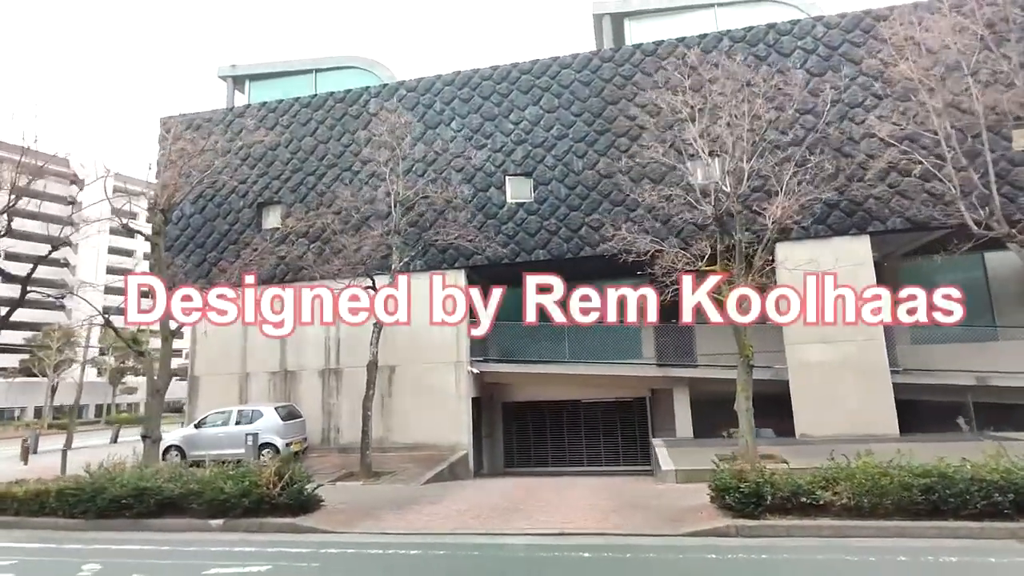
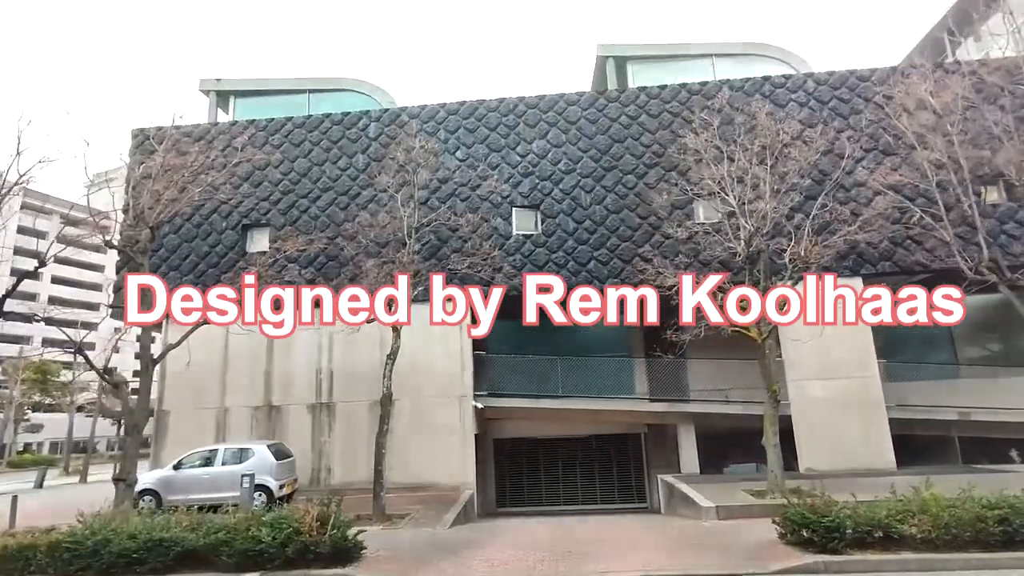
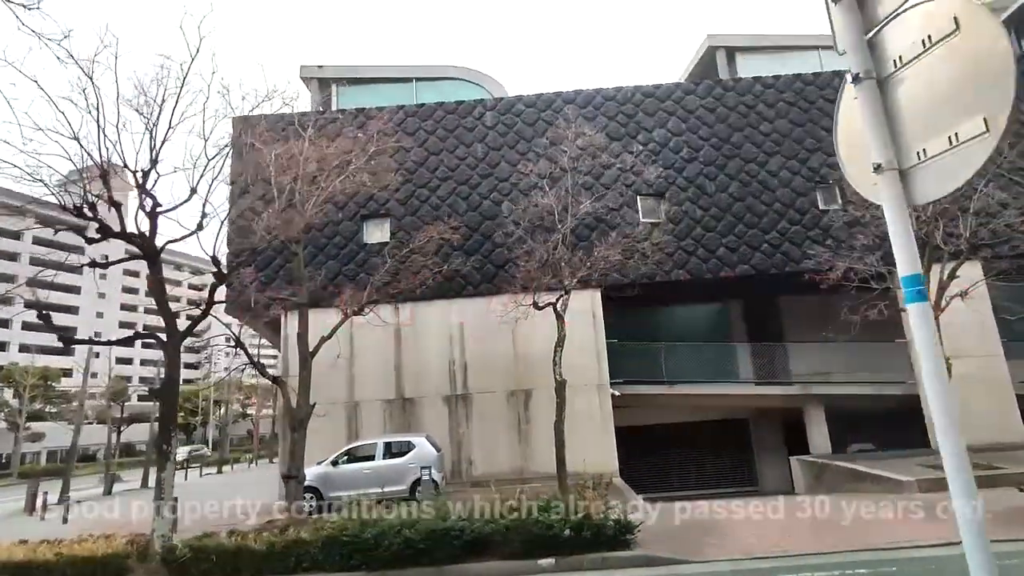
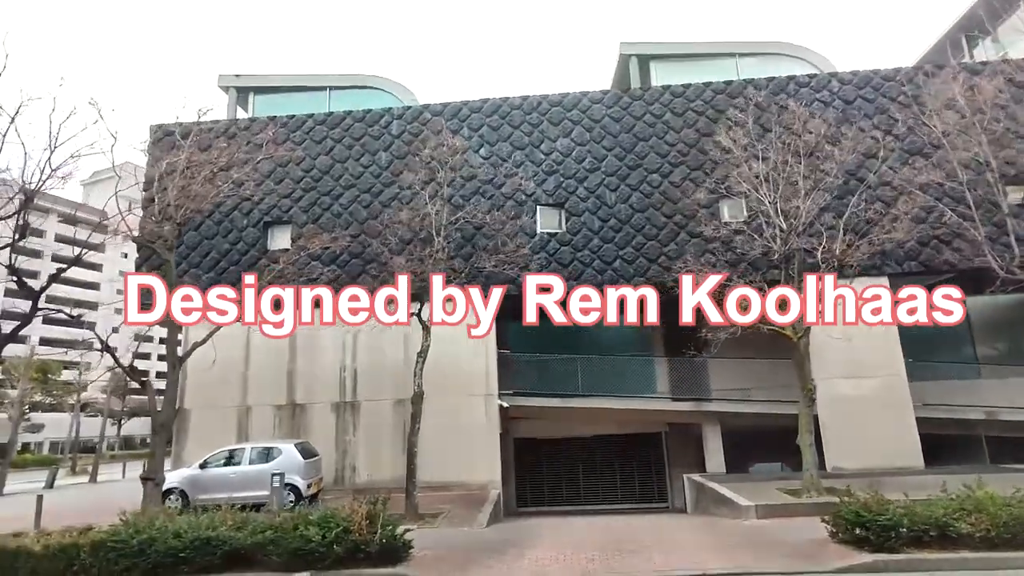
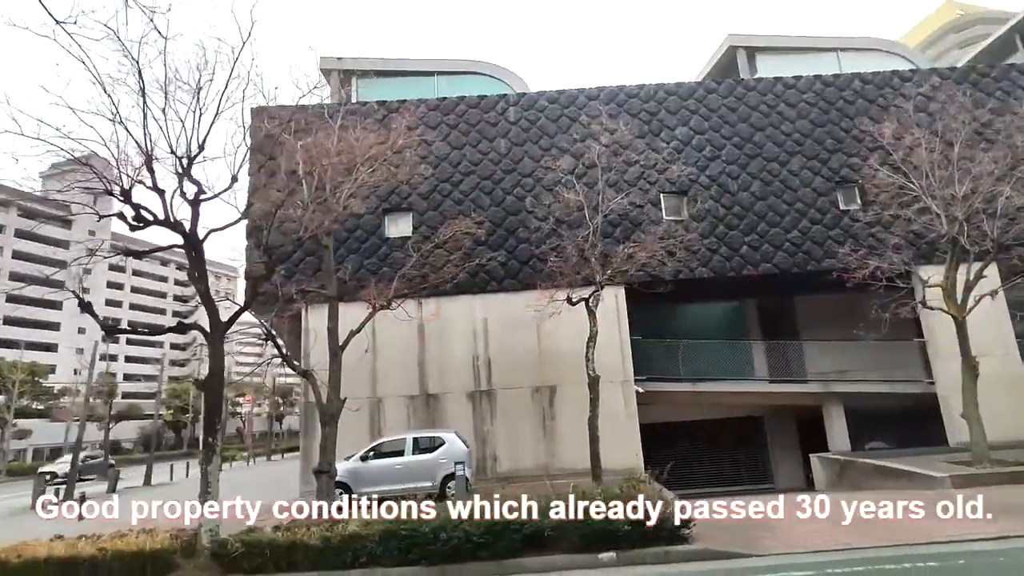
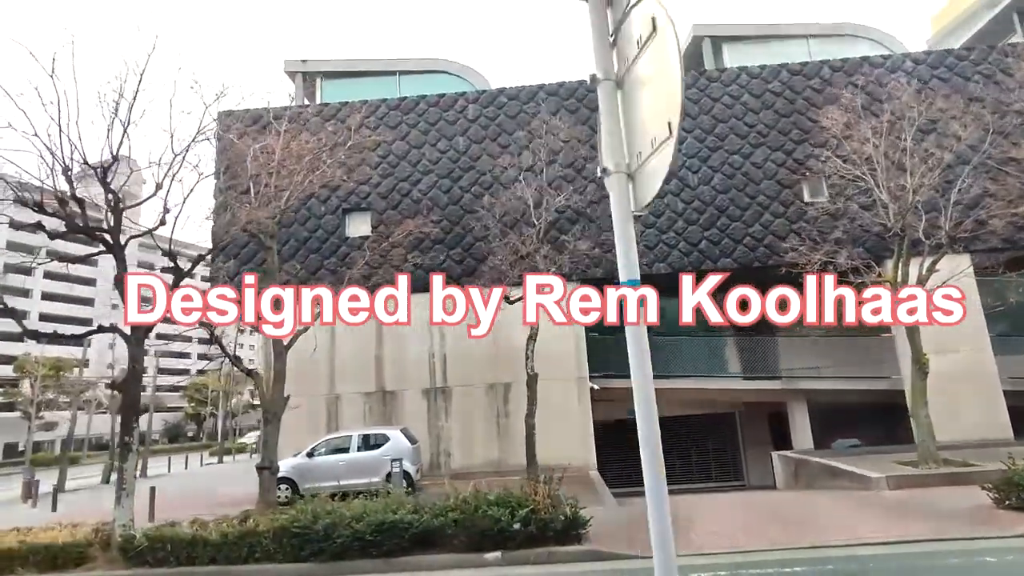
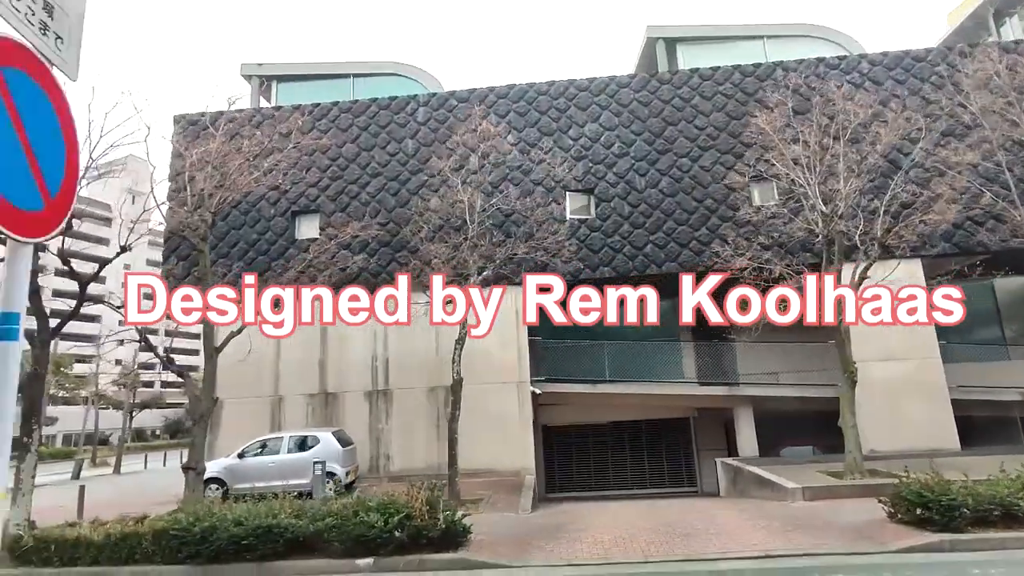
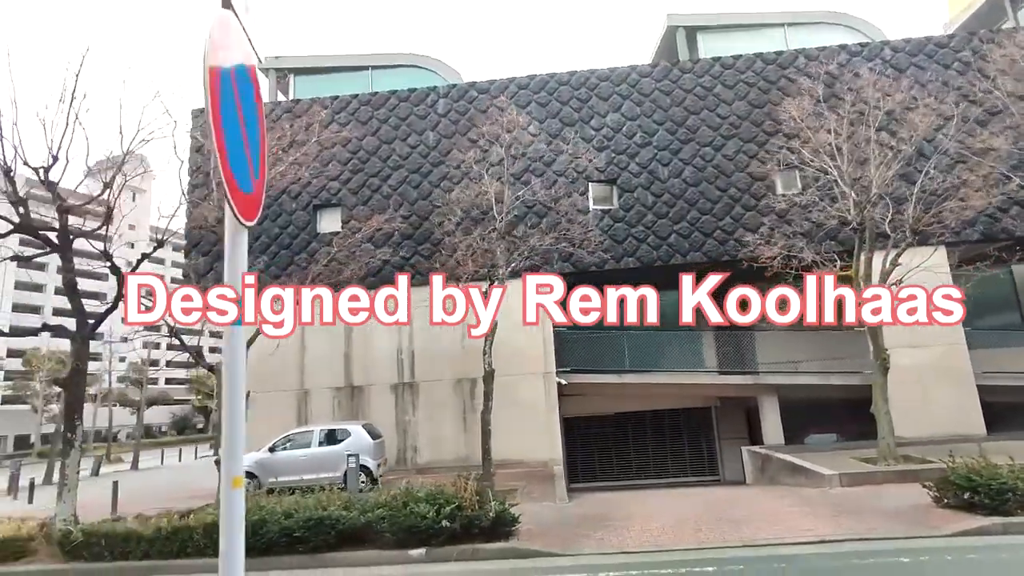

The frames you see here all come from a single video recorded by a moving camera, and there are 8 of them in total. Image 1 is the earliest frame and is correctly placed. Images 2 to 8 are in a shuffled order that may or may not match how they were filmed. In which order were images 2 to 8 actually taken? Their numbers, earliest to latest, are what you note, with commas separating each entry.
2, 4, 7, 8, 6, 3, 5
